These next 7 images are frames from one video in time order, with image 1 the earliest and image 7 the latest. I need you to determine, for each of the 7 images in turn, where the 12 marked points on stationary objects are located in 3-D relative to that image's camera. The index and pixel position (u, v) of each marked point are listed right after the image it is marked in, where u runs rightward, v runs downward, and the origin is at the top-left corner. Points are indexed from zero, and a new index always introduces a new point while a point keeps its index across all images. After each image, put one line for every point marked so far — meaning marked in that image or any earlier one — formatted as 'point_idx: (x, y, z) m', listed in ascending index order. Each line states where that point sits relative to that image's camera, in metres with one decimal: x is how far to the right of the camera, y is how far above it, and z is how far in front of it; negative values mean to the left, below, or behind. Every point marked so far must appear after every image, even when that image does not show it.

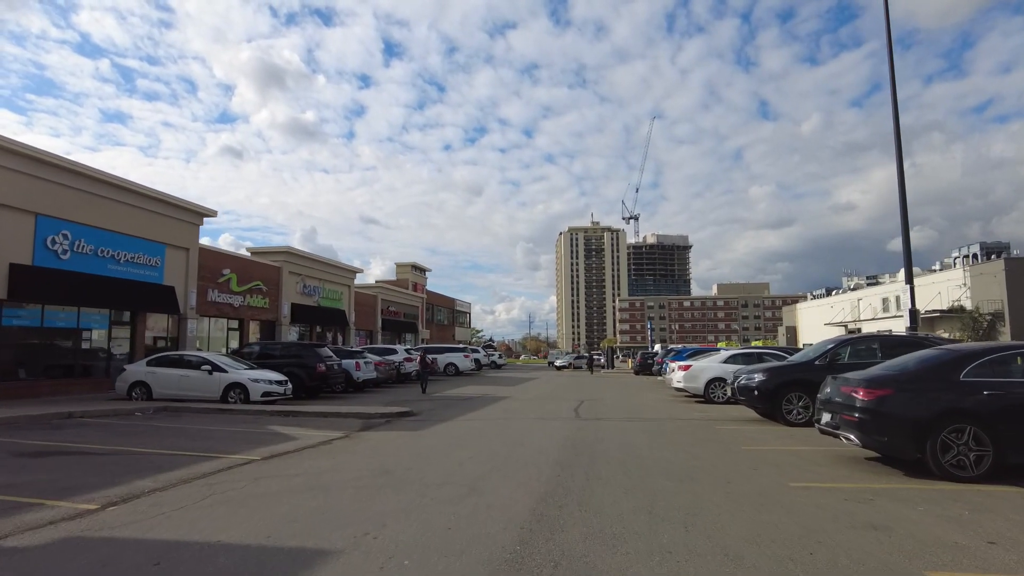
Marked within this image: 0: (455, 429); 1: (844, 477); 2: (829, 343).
0: (-1.1, -2.7, +12.4) m
1: (+3.7, -2.1, +7.2) m
2: (+6.5, -1.1, +13.3) m
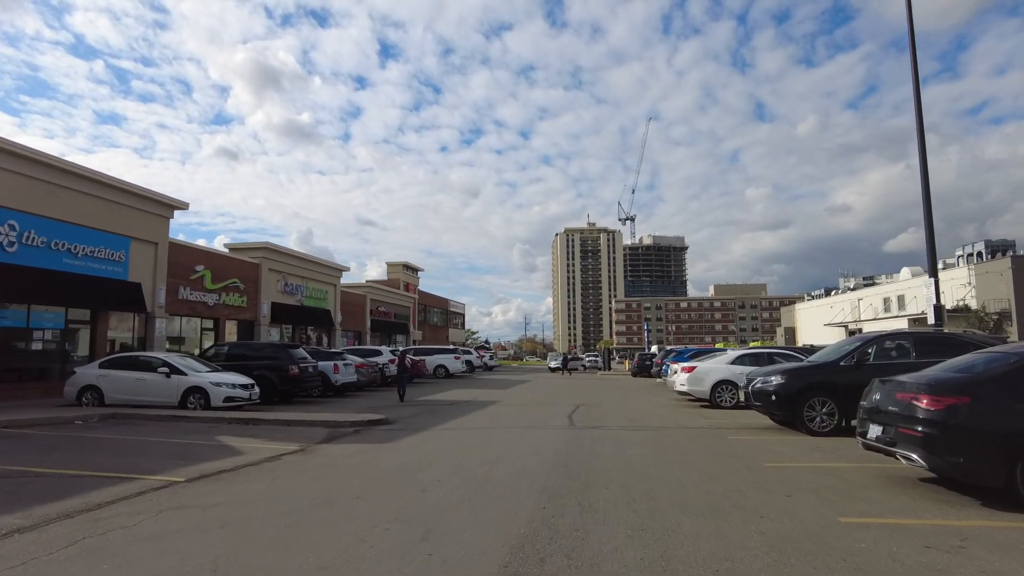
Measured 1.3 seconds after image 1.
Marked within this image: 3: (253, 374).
0: (-1.4, -2.6, +10.8) m
1: (+3.5, -1.9, +5.6) m
2: (+6.2, -1.0, +11.8) m
3: (-8.0, -2.6, +19.8) m
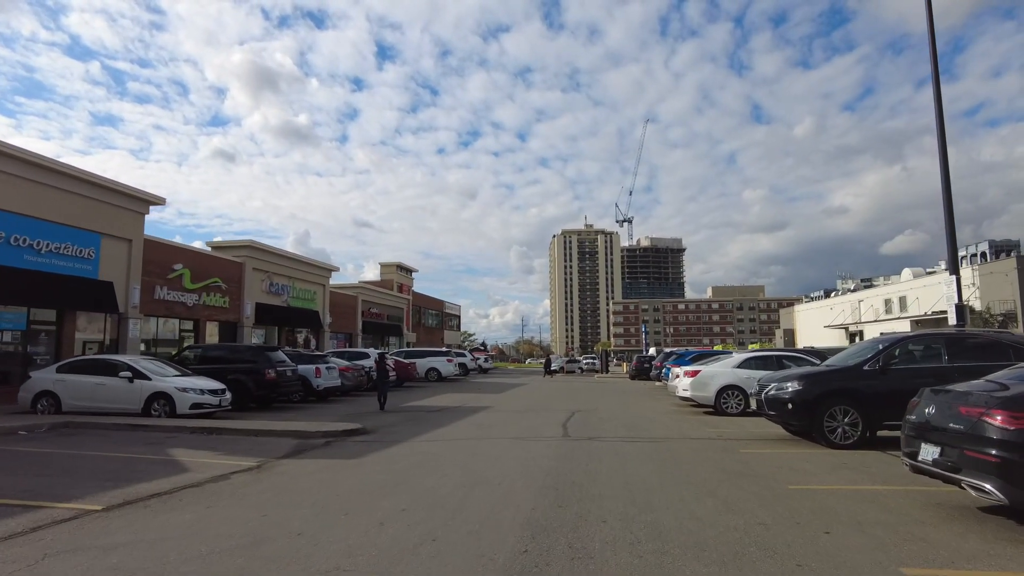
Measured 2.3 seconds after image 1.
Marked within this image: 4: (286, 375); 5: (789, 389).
0: (-1.6, -2.5, +9.6) m
1: (+3.3, -1.8, +4.5) m
2: (+6.0, -0.9, +10.7) m
3: (-8.2, -2.6, +18.6) m
4: (-6.7, -2.6, +19.1) m
5: (+4.4, -1.6, +10.3) m
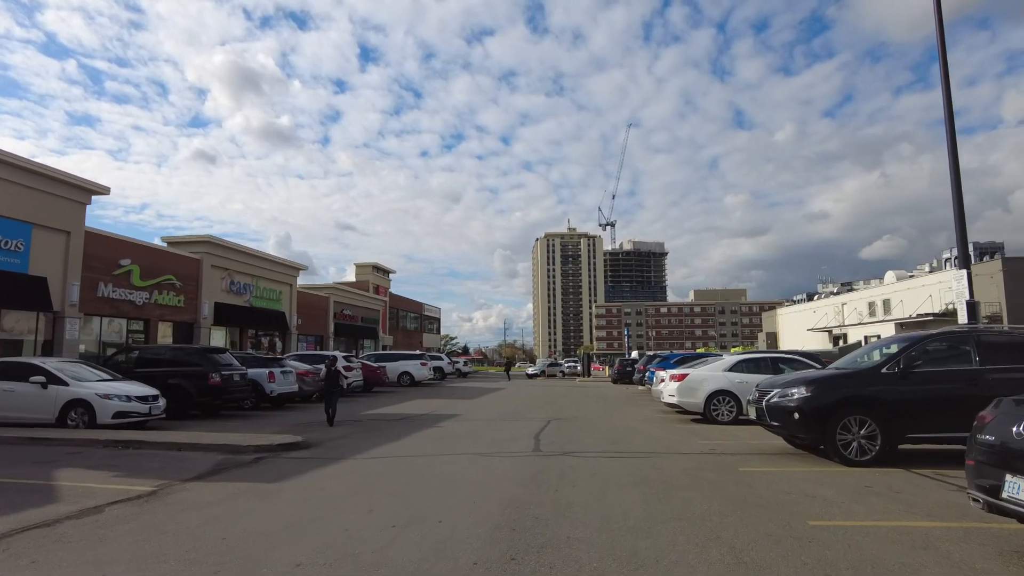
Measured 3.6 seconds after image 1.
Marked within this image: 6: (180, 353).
0: (-2.1, -2.4, +8.0) m
1: (+2.9, -1.7, +3.0) m
2: (+5.4, -0.8, +9.2) m
3: (-9.0, -2.5, +16.8) m
4: (-7.5, -2.5, +17.3) m
5: (+3.9, -1.5, +8.8) m
6: (-8.8, -1.7, +17.1) m
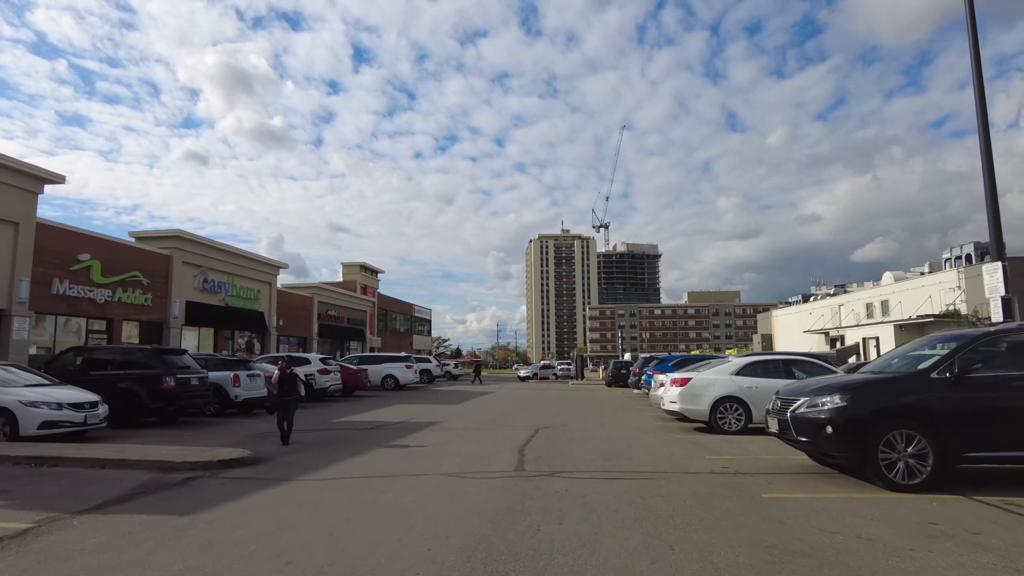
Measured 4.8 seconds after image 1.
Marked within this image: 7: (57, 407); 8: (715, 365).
0: (-2.4, -2.2, +6.5) m
1: (+2.7, -1.5, +1.5) m
2: (+5.2, -0.6, +7.8) m
3: (-9.3, -2.3, +15.2) m
4: (-7.8, -2.4, +15.7) m
5: (+3.6, -1.4, +7.3) m
6: (-9.2, -1.6, +15.5) m
7: (-8.3, -2.2, +11.7) m
8: (+4.3, -1.6, +13.6) m
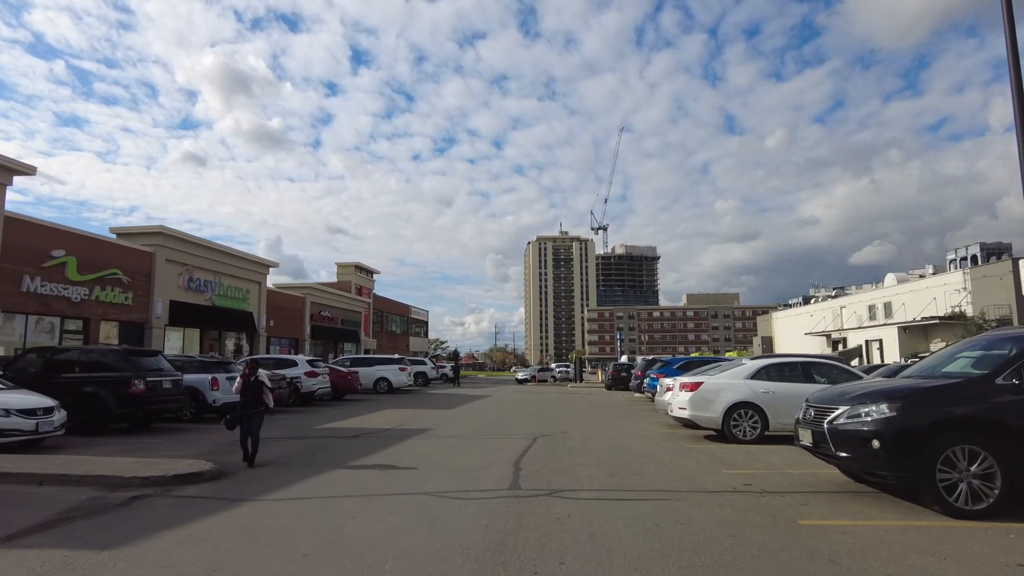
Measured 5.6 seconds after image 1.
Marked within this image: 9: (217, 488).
0: (-2.4, -2.1, +5.4) m
1: (+2.6, -1.4, +0.5) m
2: (+5.1, -0.6, +6.8) m
3: (-9.4, -2.3, +14.1) m
4: (-7.9, -2.3, +14.7) m
5: (+3.5, -1.3, +6.3) m
6: (-9.2, -1.5, +14.4) m
7: (-8.3, -2.1, +10.6) m
8: (+4.2, -1.6, +12.6) m
9: (-3.6, -2.4, +7.8) m
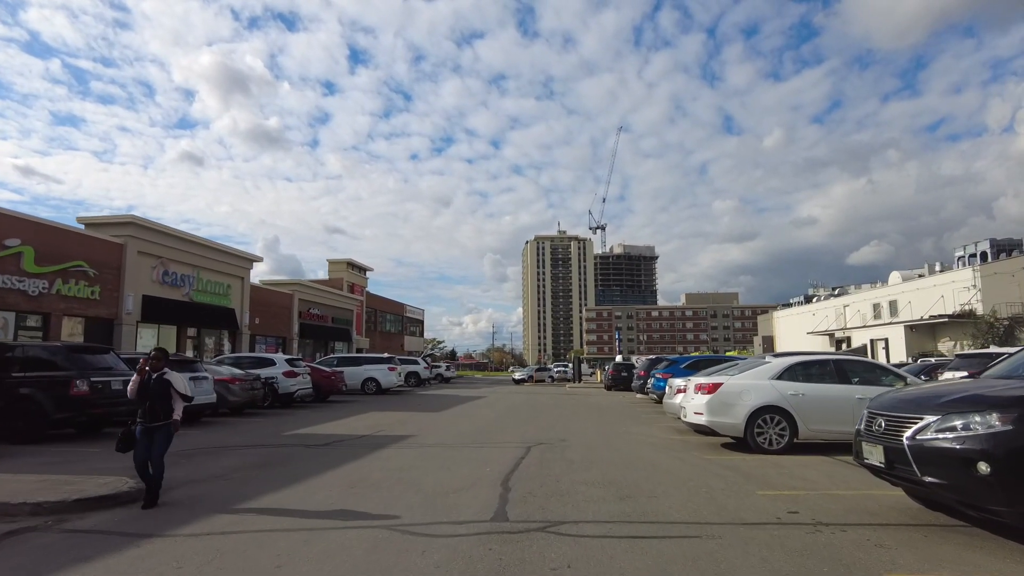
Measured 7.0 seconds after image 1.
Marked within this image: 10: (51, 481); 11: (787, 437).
0: (-2.6, -1.9, +3.8) m
1: (+2.5, -1.2, -1.1) m
2: (+5.0, -0.3, +5.2) m
3: (-9.6, -2.0, +12.5) m
4: (-8.1, -2.1, +13.0) m
5: (+3.4, -1.1, +4.7) m
6: (-9.4, -1.3, +12.8) m
7: (-8.5, -1.8, +9.0) m
8: (+4.0, -1.3, +11.0) m
9: (-3.7, -2.2, +6.2) m
10: (-5.4, -2.3, +7.5) m
11: (+4.5, -2.4, +10.3) m
